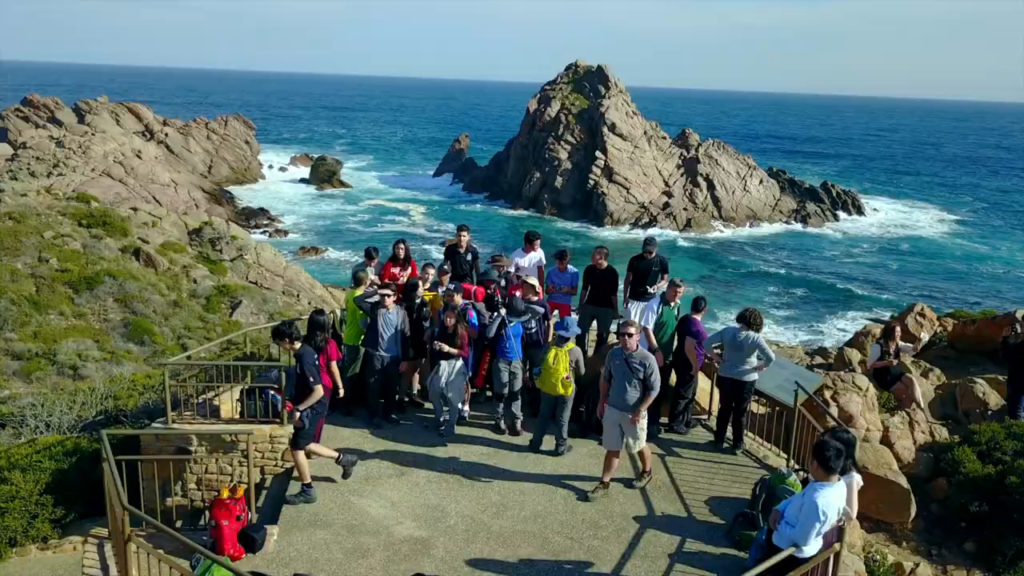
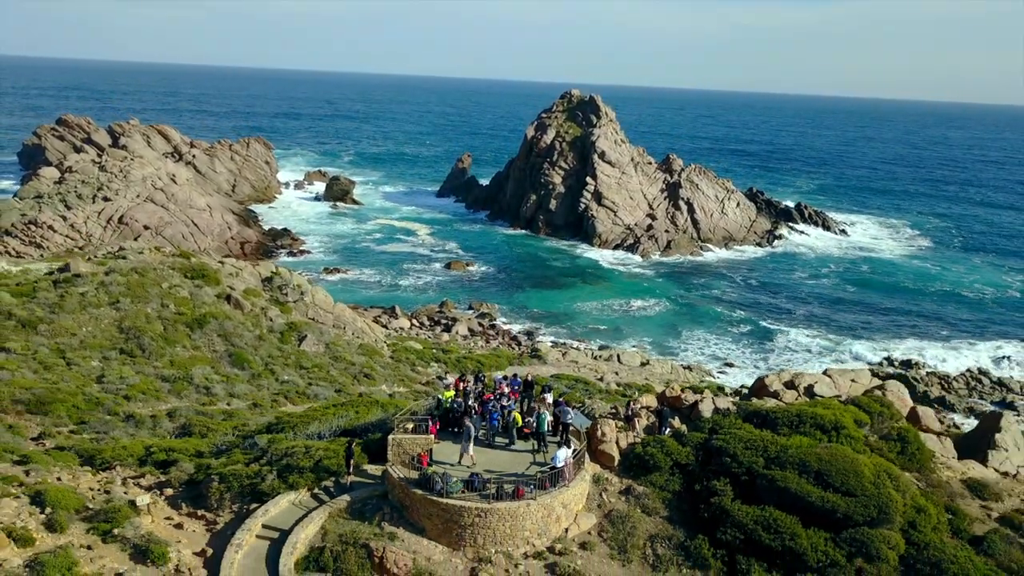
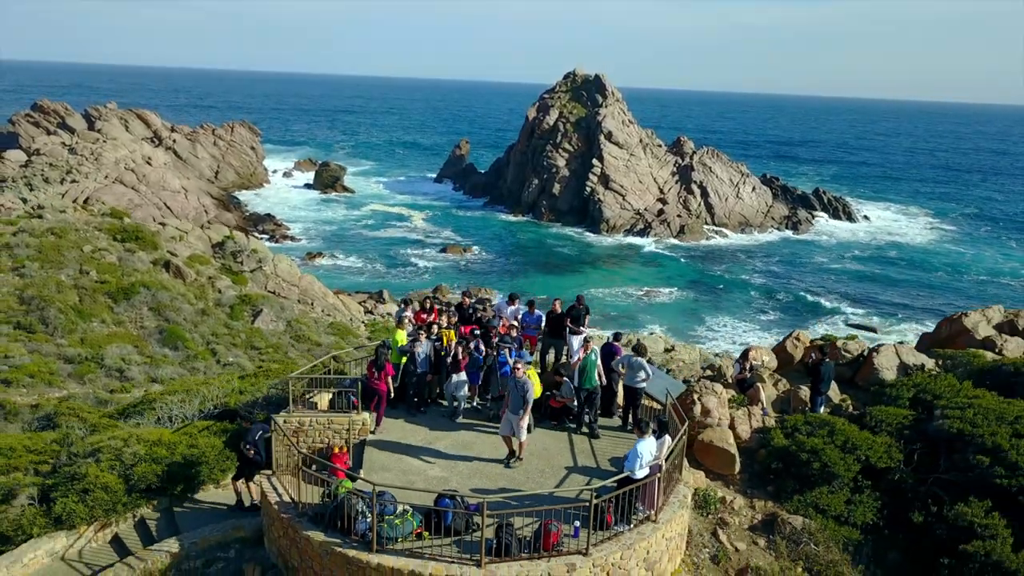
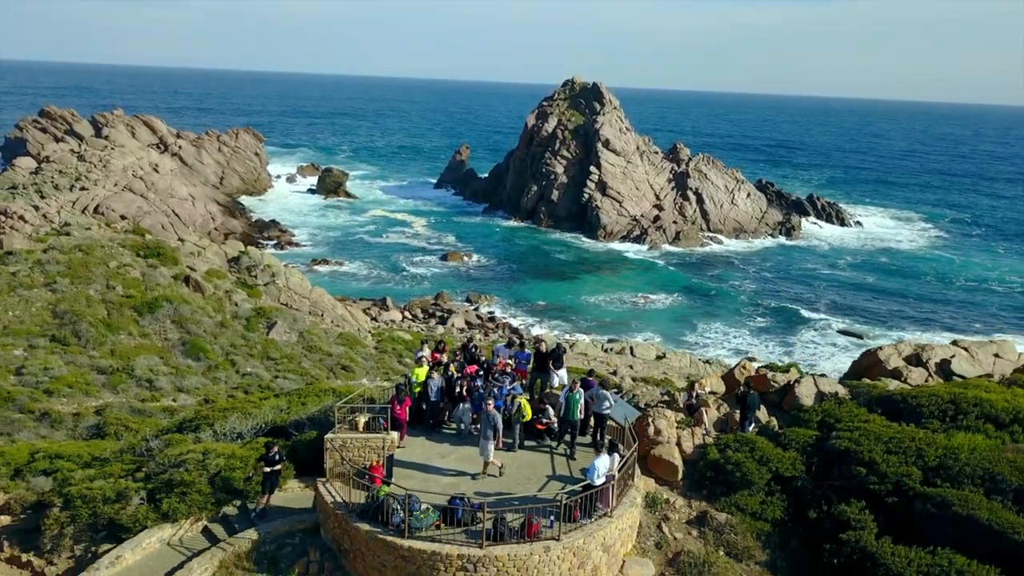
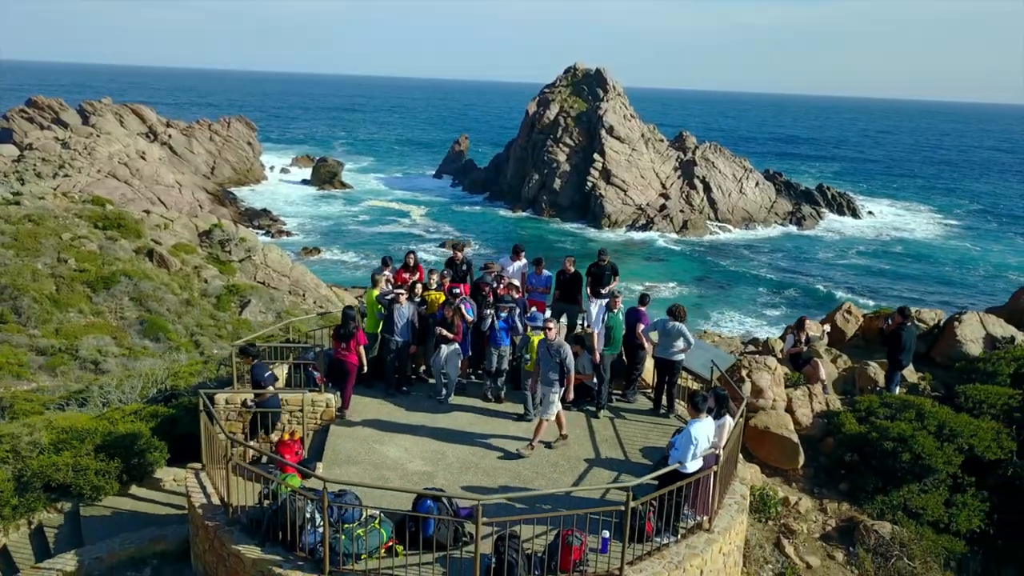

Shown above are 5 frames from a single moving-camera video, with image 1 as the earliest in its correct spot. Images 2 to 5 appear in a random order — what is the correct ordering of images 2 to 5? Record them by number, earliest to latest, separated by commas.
5, 3, 4, 2
